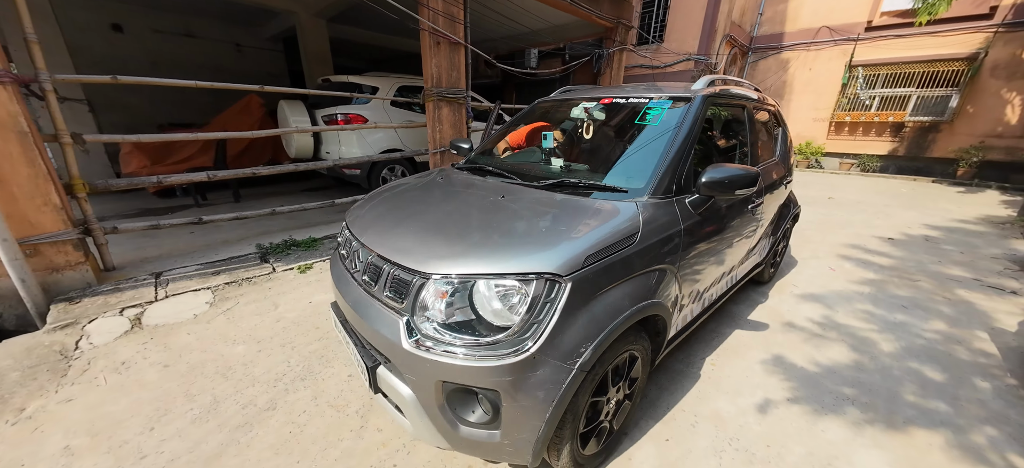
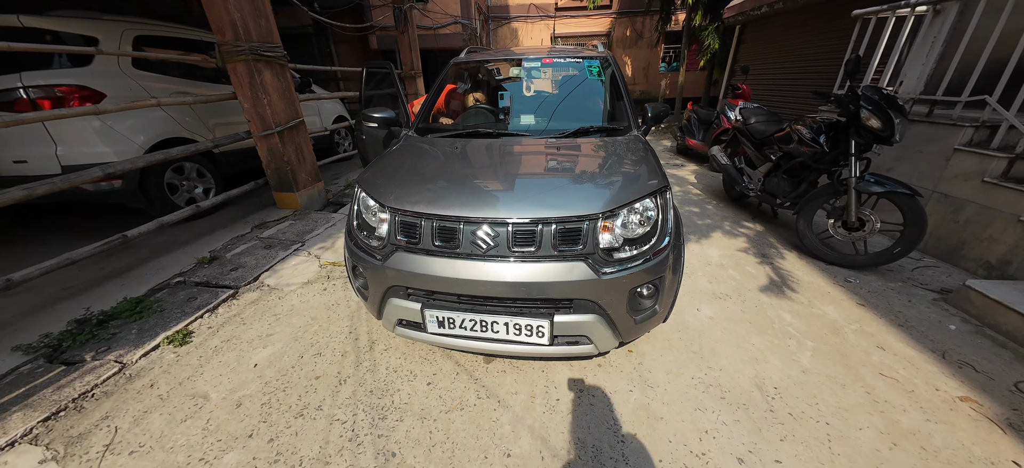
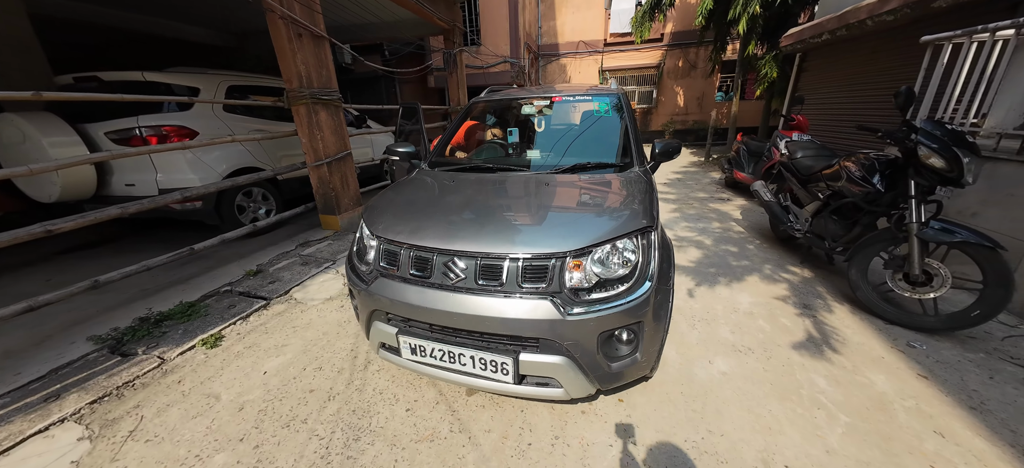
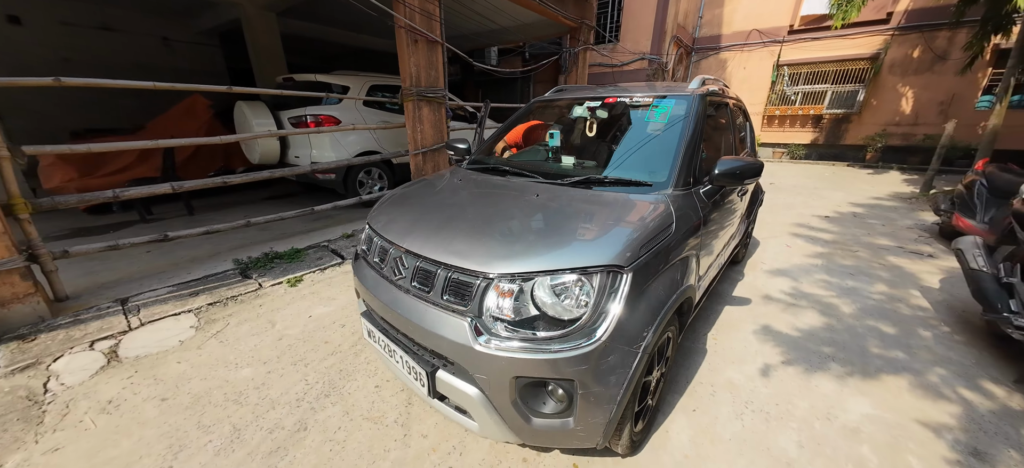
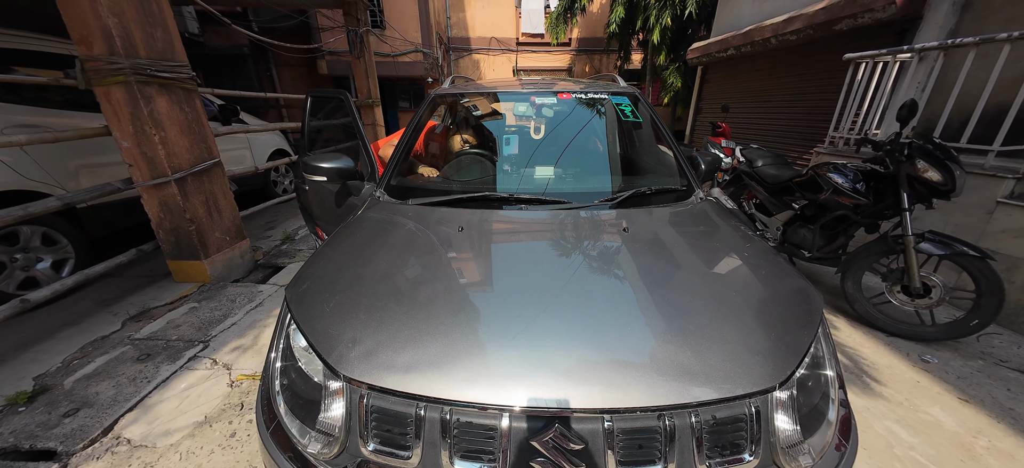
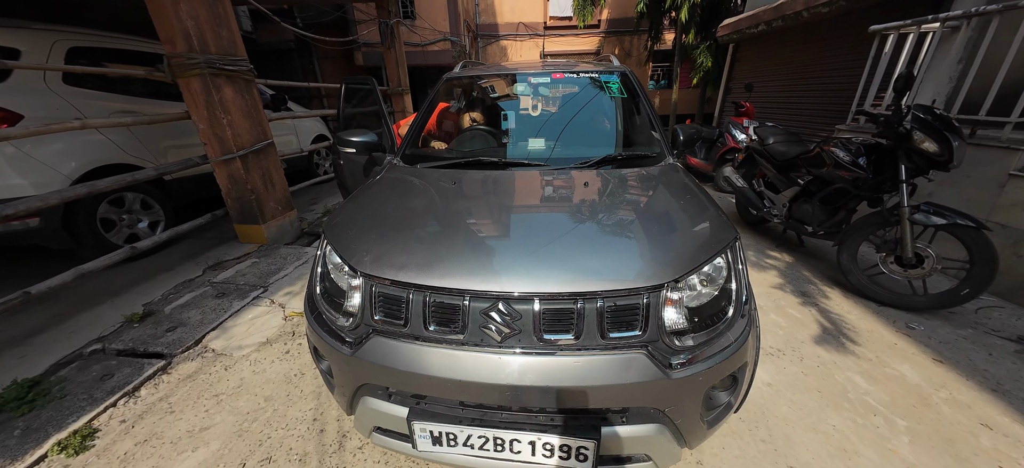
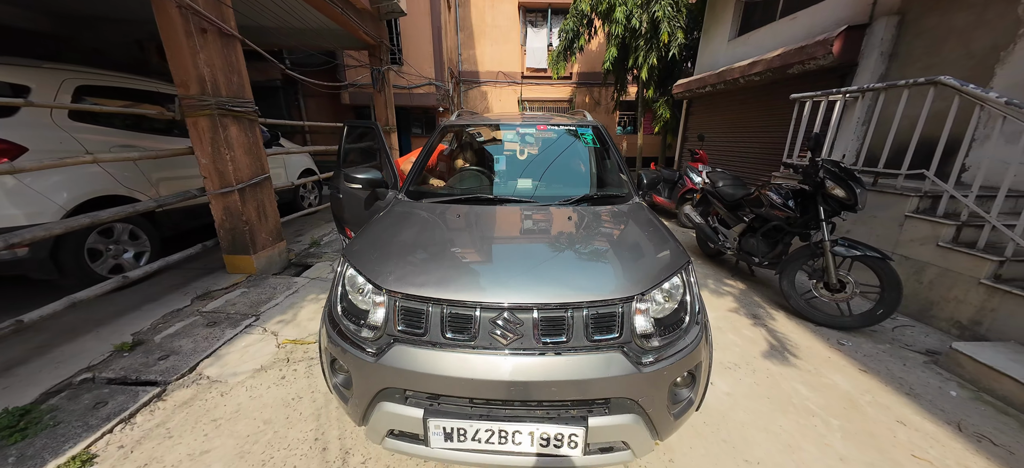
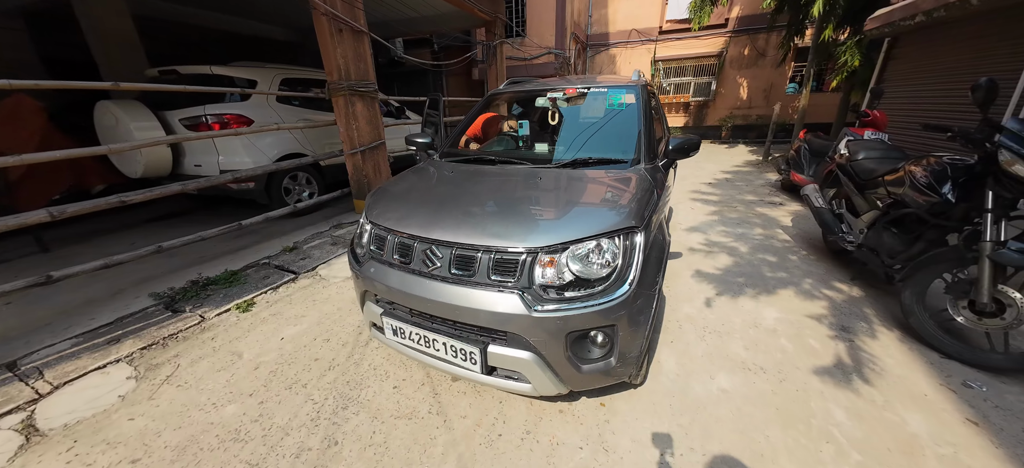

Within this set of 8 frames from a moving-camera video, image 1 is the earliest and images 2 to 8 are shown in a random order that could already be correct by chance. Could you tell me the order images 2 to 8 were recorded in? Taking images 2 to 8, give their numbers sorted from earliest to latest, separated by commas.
4, 8, 3, 2, 6, 5, 7
